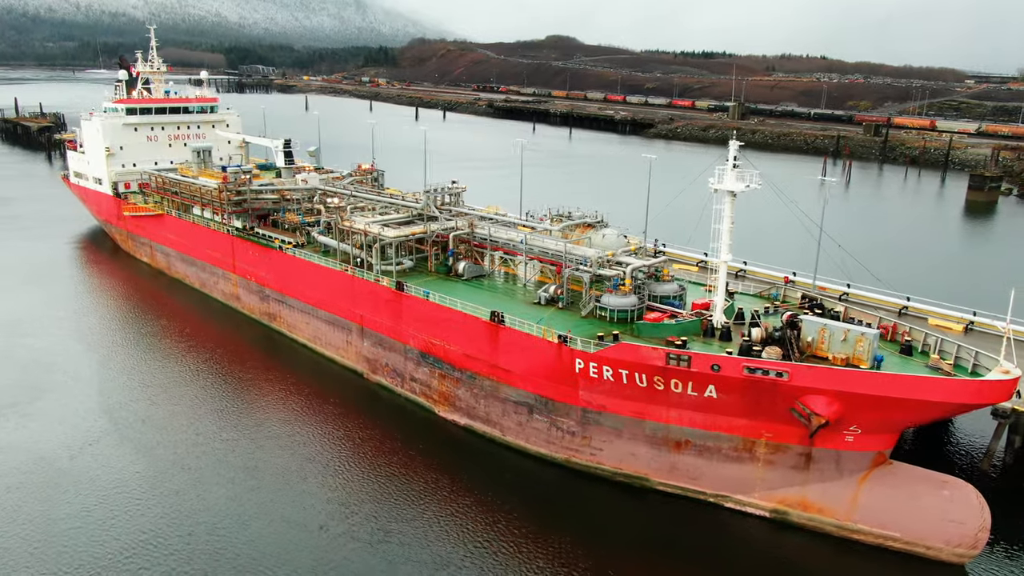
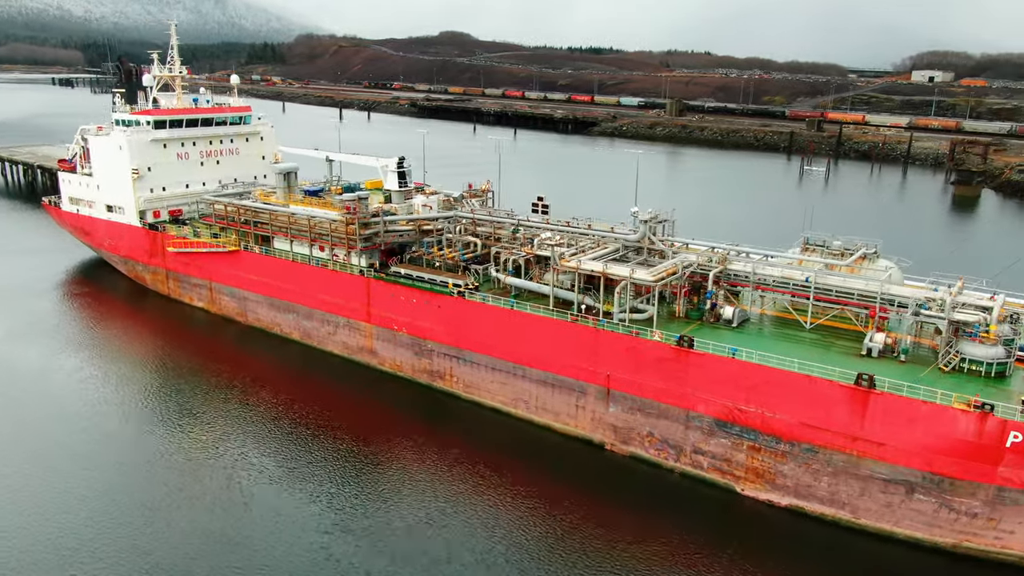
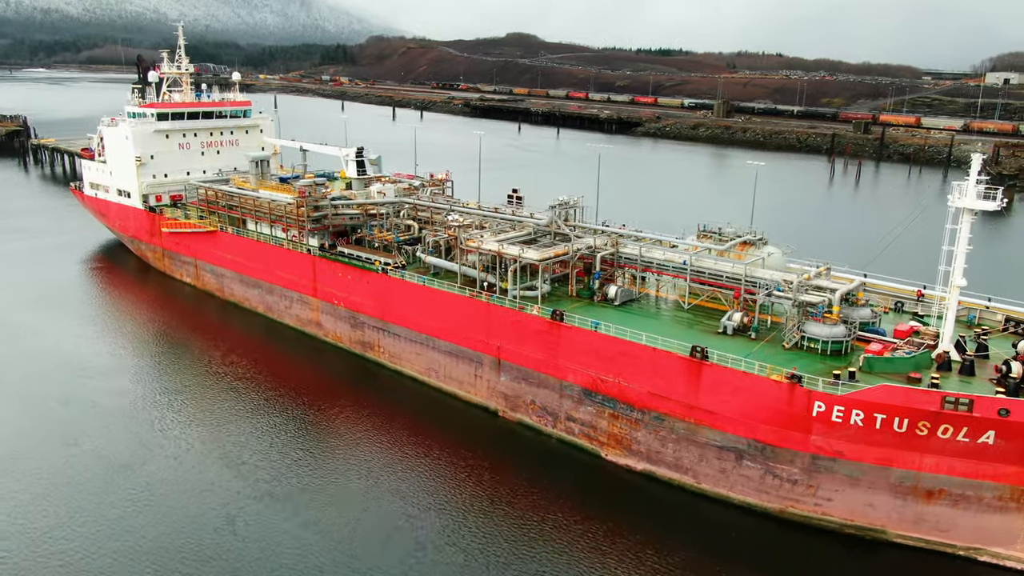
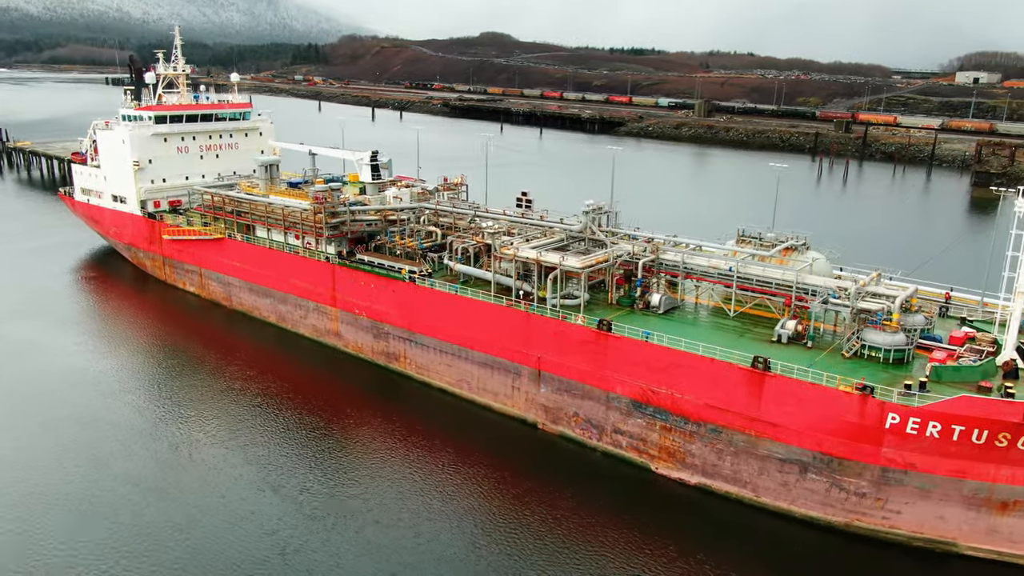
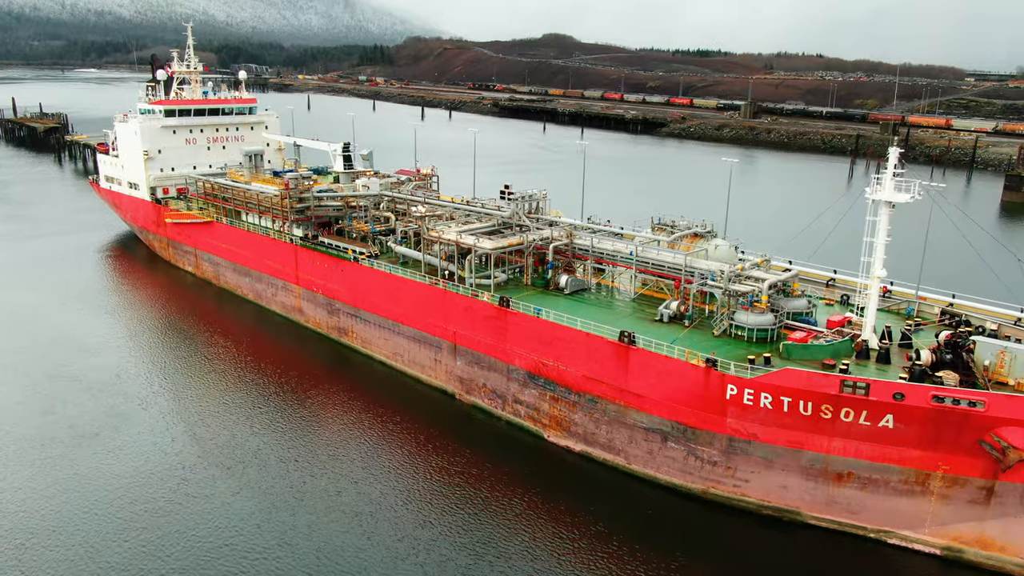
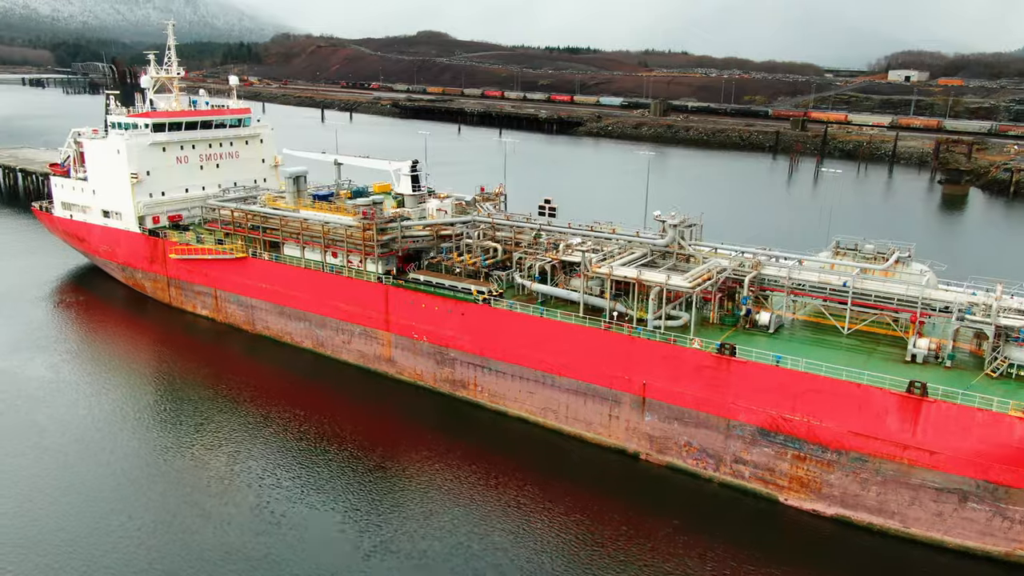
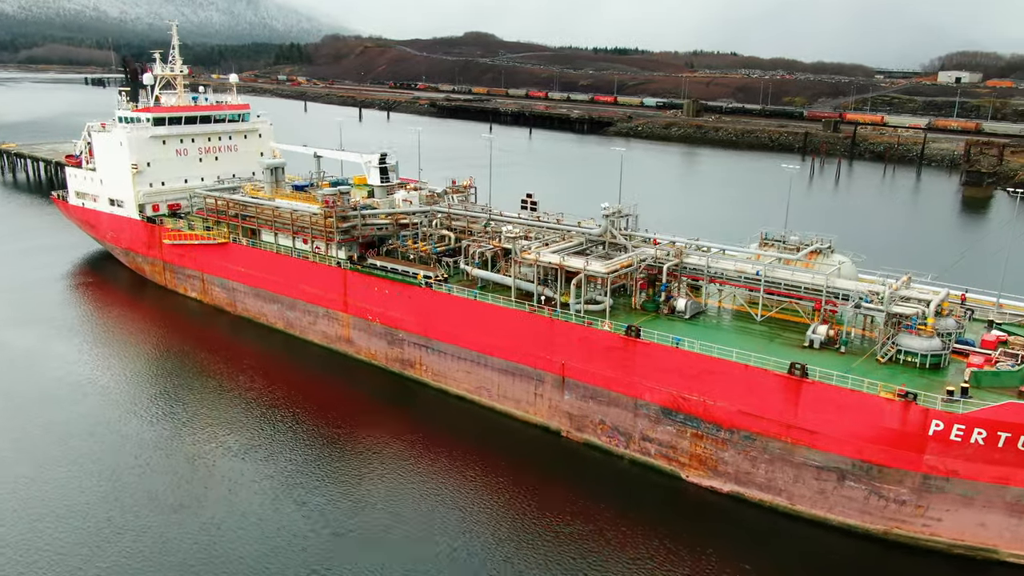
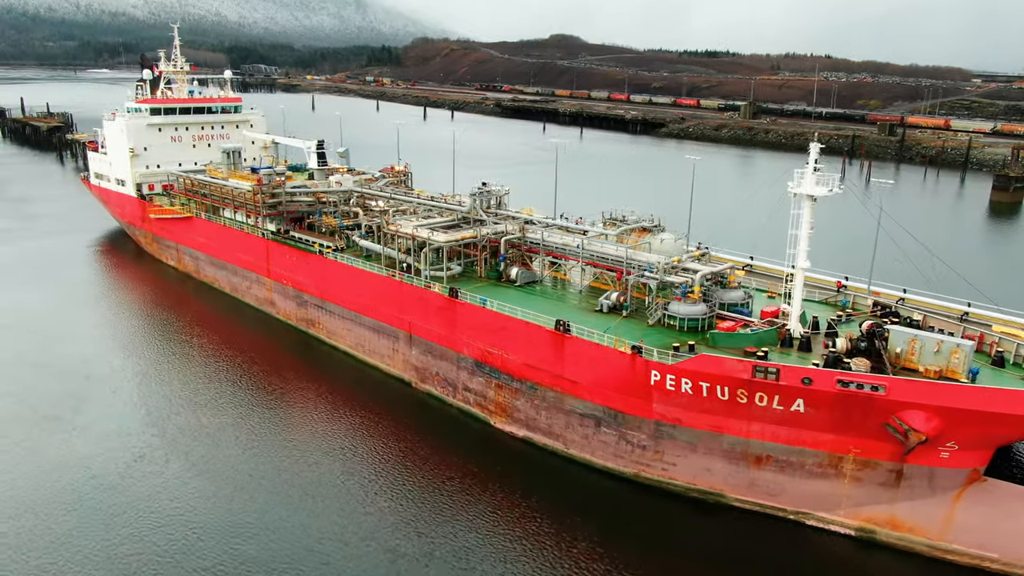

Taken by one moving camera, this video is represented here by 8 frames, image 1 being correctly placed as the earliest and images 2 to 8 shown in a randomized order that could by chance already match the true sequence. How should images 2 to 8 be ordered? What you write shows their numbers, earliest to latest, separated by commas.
8, 5, 3, 4, 7, 2, 6
